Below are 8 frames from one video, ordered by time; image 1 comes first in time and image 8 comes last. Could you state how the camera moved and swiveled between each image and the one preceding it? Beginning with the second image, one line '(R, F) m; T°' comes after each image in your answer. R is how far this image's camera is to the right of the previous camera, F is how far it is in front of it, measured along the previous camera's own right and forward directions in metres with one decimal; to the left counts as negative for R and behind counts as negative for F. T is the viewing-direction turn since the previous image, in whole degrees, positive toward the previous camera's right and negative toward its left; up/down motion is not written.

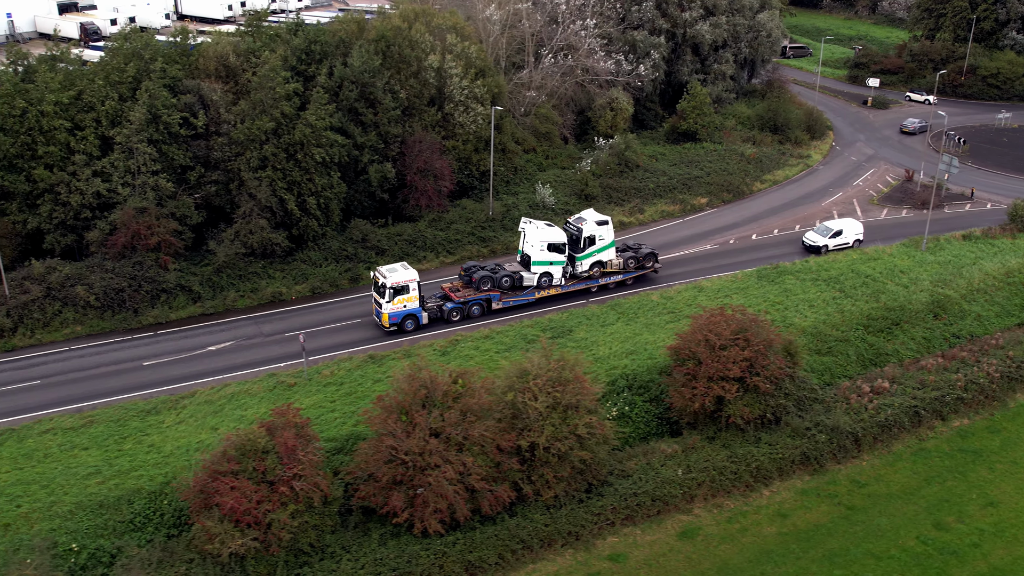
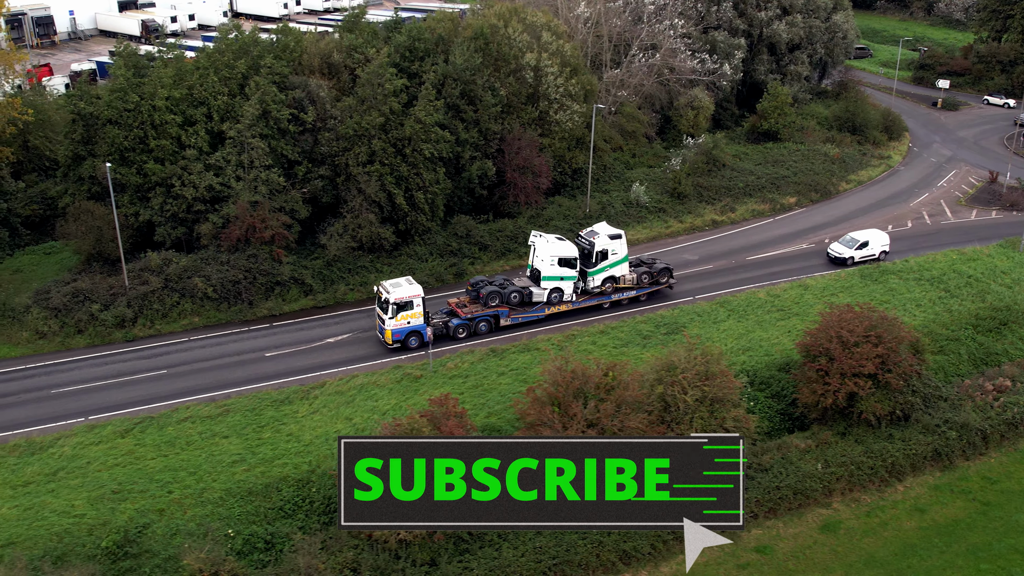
(-4.1, -0.5) m; -1°
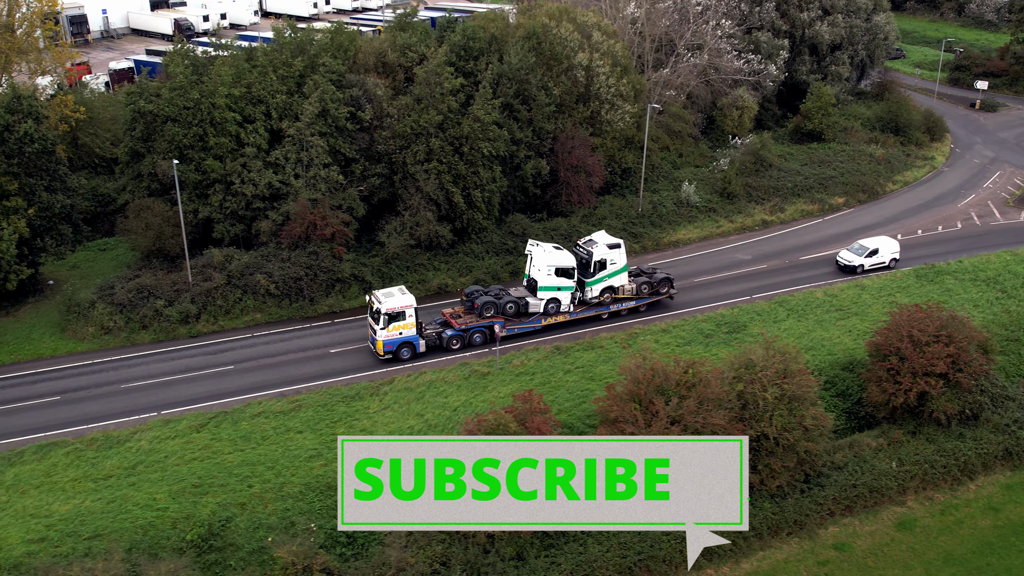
(-2.2, -0.2) m; 0°
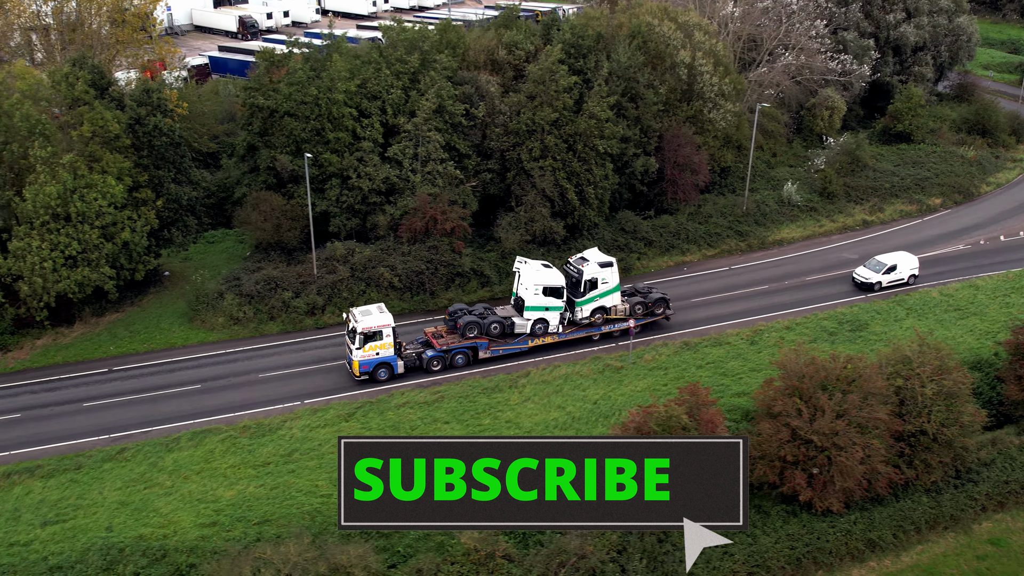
(-4.5, -0.5) m; -1°
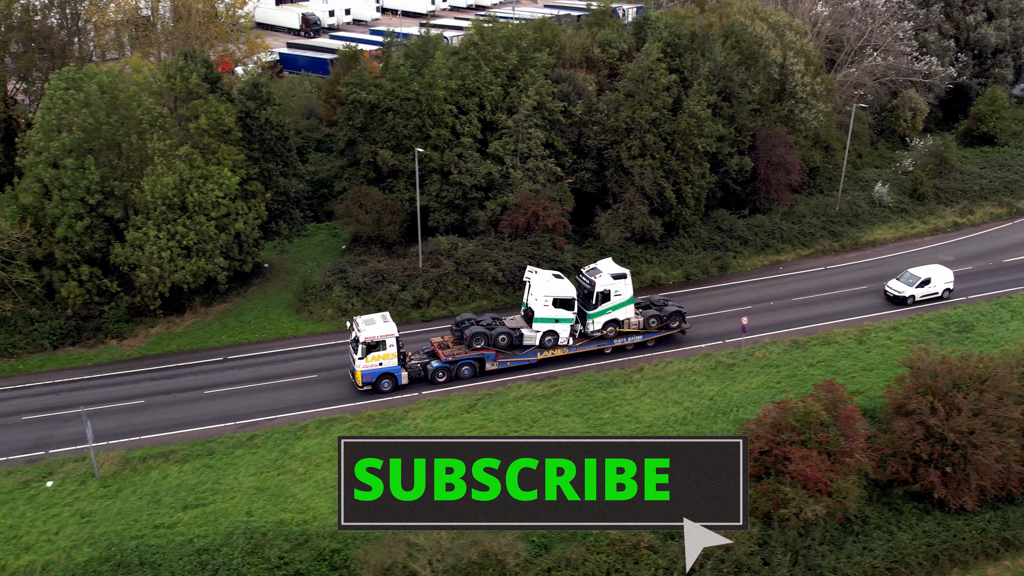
(-3.4, -0.4) m; -1°
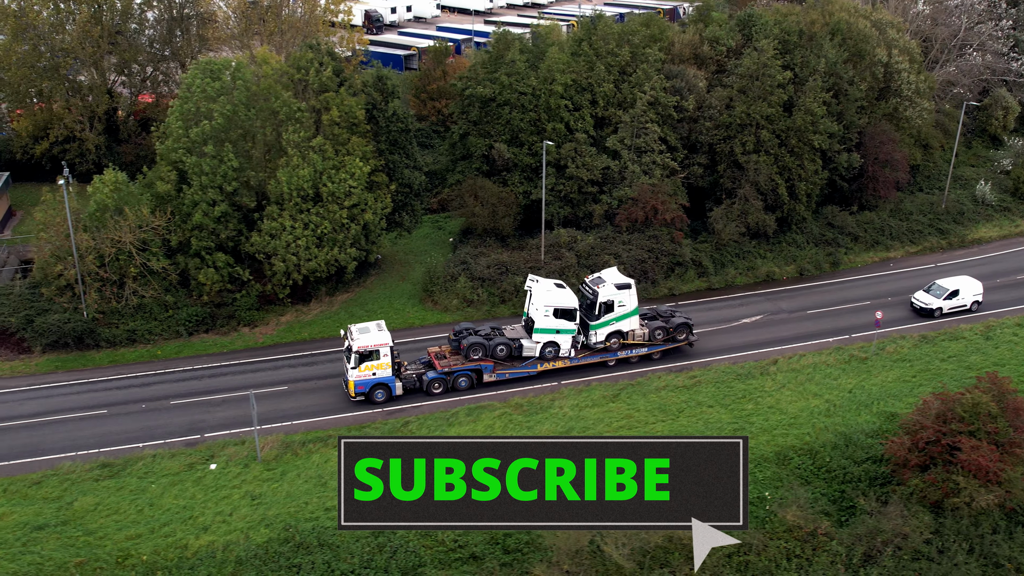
(-4.7, -0.4) m; -1°
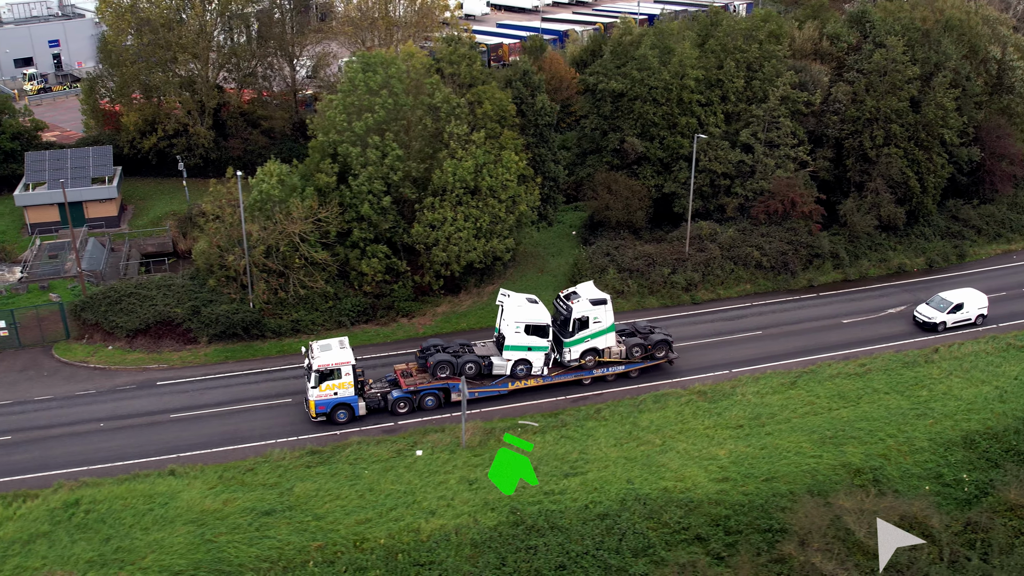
(-7.0, -0.5) m; +1°
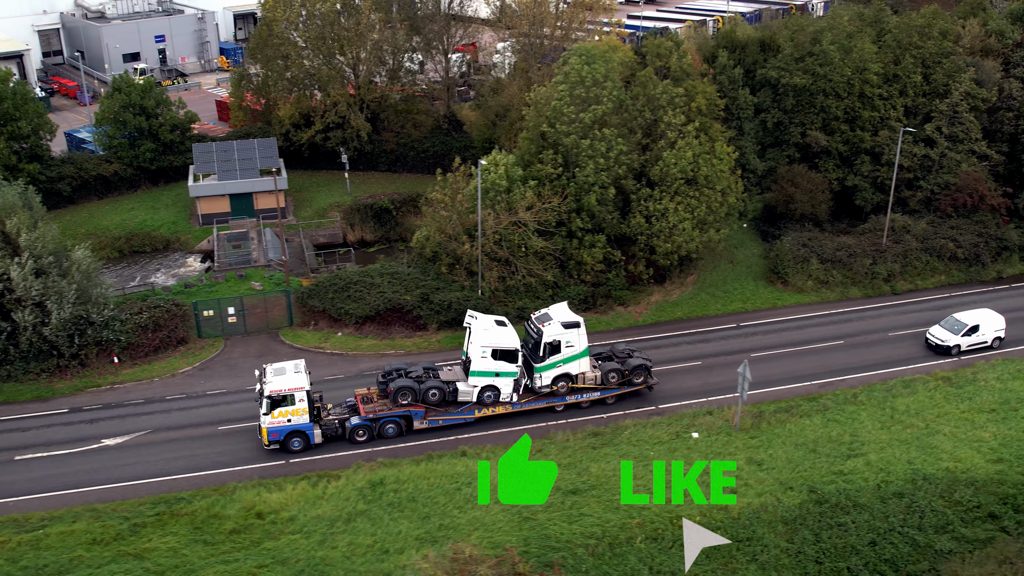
(-9.4, -0.6) m; +1°
